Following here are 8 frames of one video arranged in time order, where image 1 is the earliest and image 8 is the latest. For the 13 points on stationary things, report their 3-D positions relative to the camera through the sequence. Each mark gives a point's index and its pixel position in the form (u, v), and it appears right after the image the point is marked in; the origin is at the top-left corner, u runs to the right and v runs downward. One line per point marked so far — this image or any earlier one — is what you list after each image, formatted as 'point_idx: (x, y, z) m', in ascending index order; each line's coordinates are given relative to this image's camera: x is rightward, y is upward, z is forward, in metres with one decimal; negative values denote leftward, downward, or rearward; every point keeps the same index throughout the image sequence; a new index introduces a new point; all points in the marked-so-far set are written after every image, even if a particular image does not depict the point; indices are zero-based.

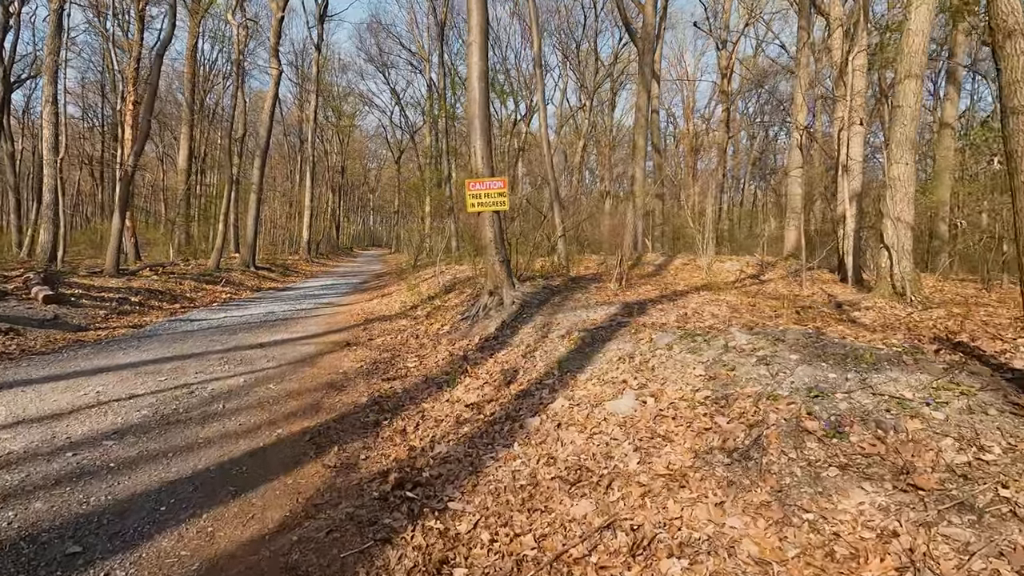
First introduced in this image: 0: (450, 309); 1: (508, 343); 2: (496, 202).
0: (-0.9, -0.3, +8.3) m
1: (0.0, -0.6, +5.7) m
2: (-0.2, +1.2, +7.4) m
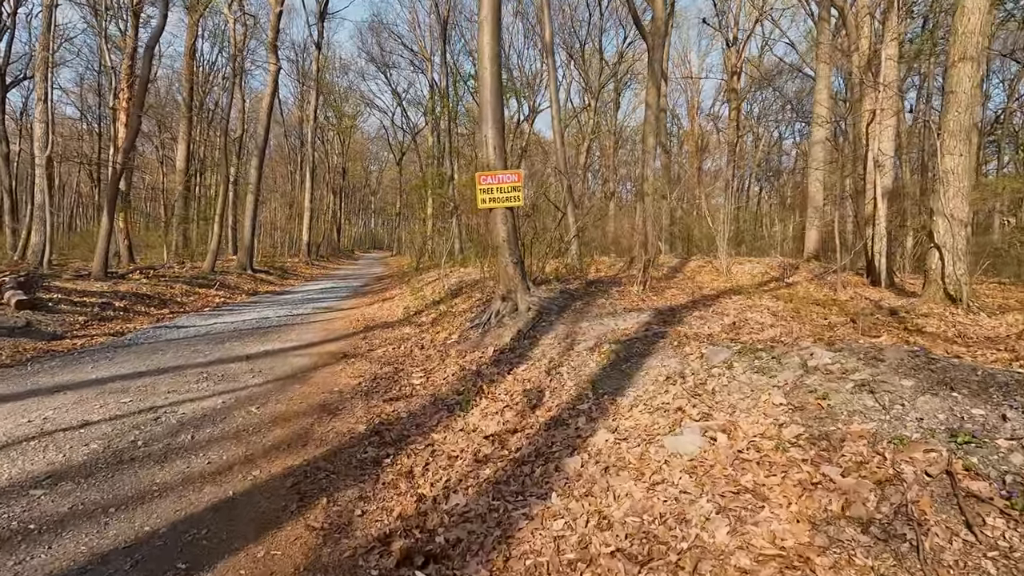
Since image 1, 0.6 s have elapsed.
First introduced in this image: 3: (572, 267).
0: (-0.8, -0.4, +7.6) m
1: (+0.2, -0.6, +5.0) m
2: (0.0, +1.1, +6.7) m
3: (+1.2, +0.4, +10.3) m
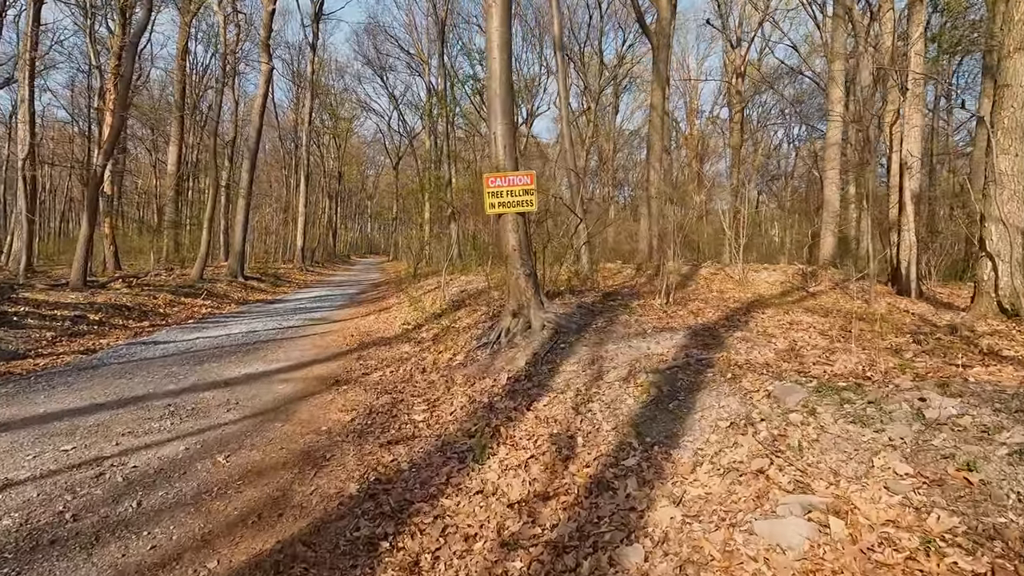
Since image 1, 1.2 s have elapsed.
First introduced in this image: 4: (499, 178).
0: (-0.6, -0.6, +6.9) m
1: (+0.3, -0.8, +4.3) m
2: (+0.1, +0.9, +6.0) m
3: (+1.3, +0.2, +9.6) m
4: (-0.1, +1.2, +6.0) m
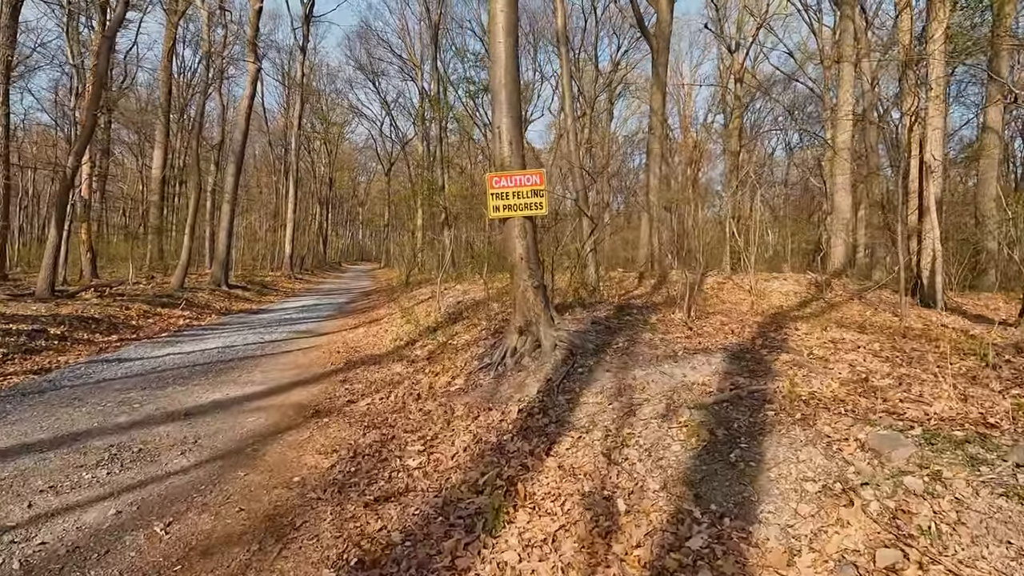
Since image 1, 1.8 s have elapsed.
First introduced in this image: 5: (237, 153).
0: (-0.6, -0.7, +6.1) m
1: (+0.4, -0.9, +3.6) m
2: (+0.2, +0.8, +5.3) m
3: (+1.3, 0.0, +9.0) m
4: (-0.1, +1.1, +5.3) m
5: (-10.1, +4.9, +19.8) m
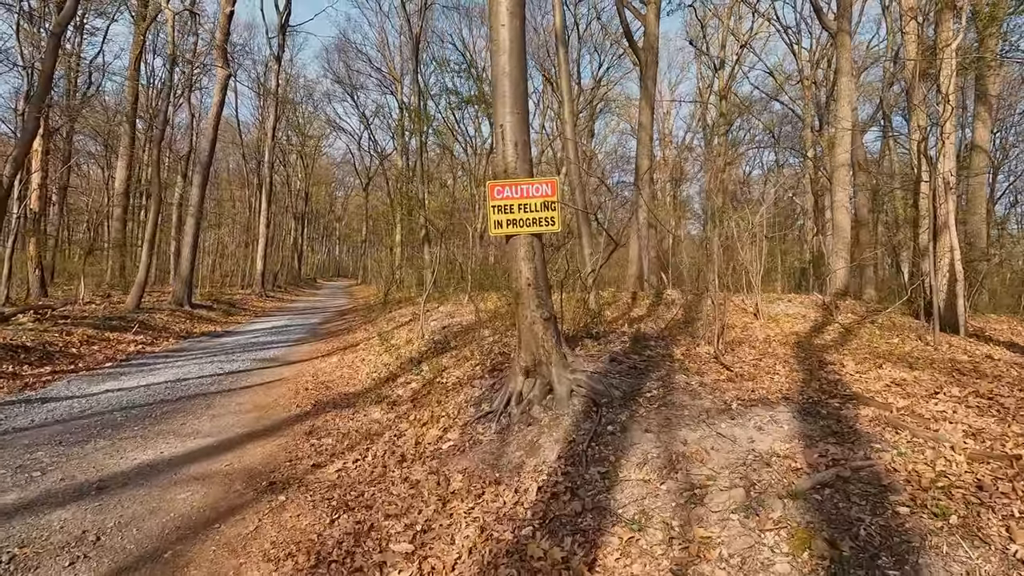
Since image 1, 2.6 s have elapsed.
0: (-0.6, -1.0, +5.1) m
1: (+0.5, -1.1, +2.6) m
2: (+0.2, +0.6, +4.4) m
3: (+1.2, -0.3, +8.1) m
4: (0.0, +0.8, +4.4) m
5: (-10.6, +4.3, +18.6) m
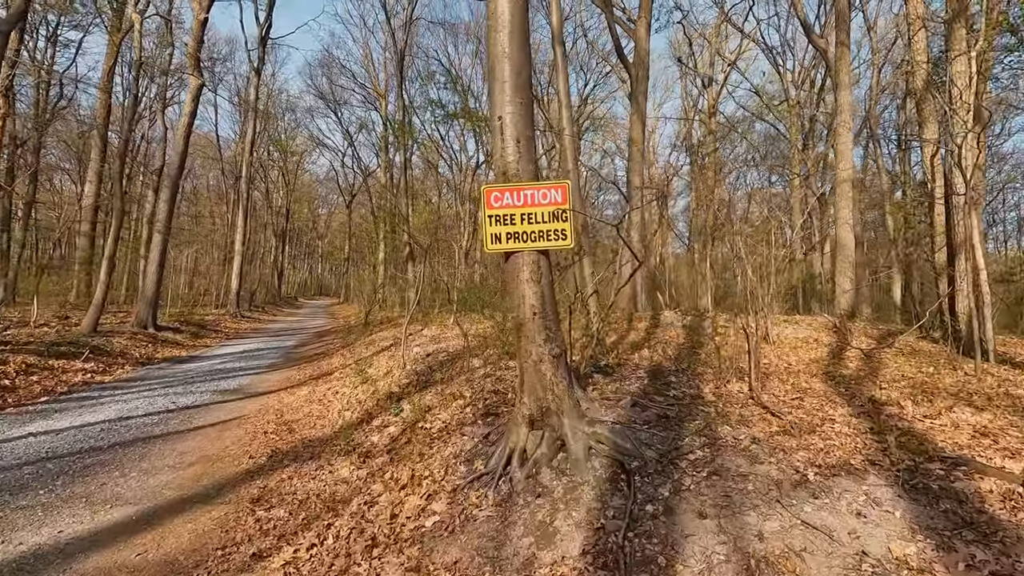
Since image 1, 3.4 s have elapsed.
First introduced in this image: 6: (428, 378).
0: (-0.6, -1.2, +4.2) m
1: (+0.6, -1.3, +1.7) m
2: (+0.2, +0.4, +3.5) m
3: (+1.1, -0.7, +7.2) m
4: (0.0, +0.6, +3.5) m
5: (-11.0, +3.6, +17.5) m
6: (-1.0, -1.1, +6.6) m
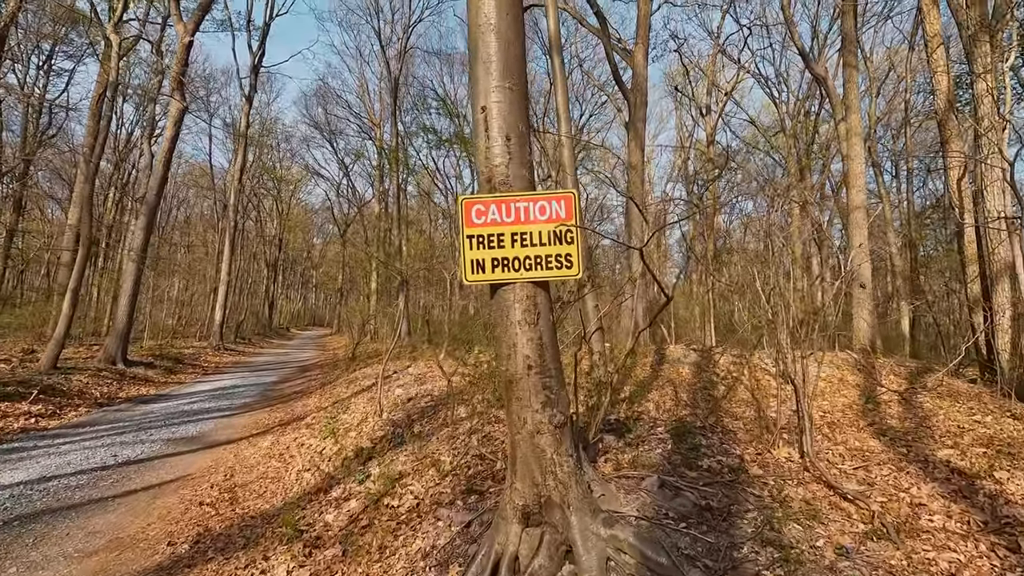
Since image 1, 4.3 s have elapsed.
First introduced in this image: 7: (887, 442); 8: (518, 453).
0: (-0.6, -1.5, +3.2) m
1: (+0.5, -1.4, +0.8) m
2: (+0.2, +0.1, +2.6) m
3: (+1.0, -1.1, +6.3) m
4: (-0.1, +0.4, +2.7) m
5: (-11.2, +2.6, +16.7) m
6: (-1.1, -1.5, +5.6) m
7: (+3.3, -1.3, +4.7) m
8: (0.0, -0.8, +2.6) m
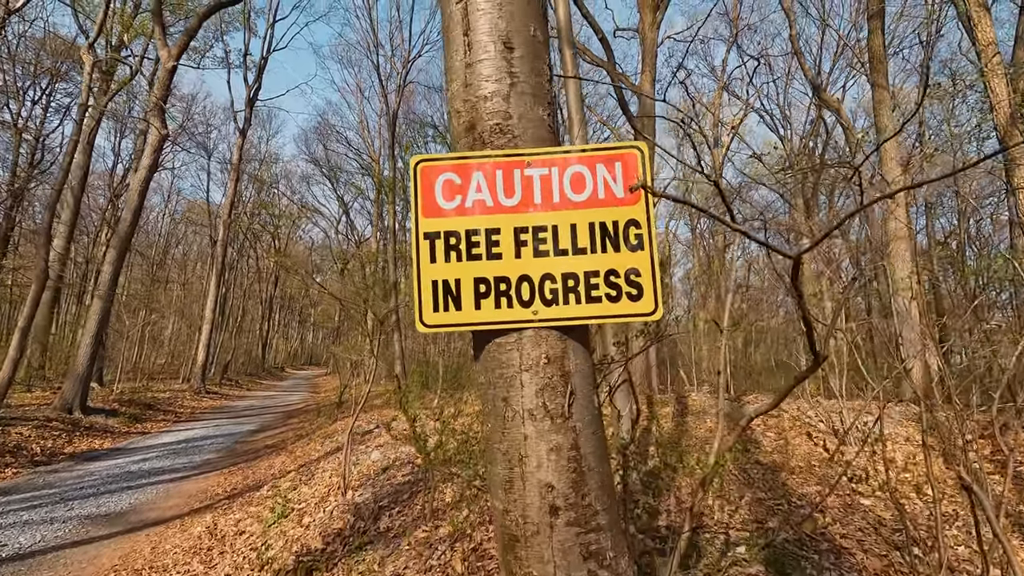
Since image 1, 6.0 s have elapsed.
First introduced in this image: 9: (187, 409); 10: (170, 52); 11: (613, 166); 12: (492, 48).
0: (-0.6, -1.6, +1.8) m
1: (+0.5, -1.4, -0.7) m
2: (+0.2, 0.0, +1.2) m
3: (+1.0, -1.5, +4.8) m
4: (-0.1, +0.3, +1.3) m
5: (-11.1, +1.5, +15.5) m
6: (-1.1, -1.8, +4.1) m
7: (+3.3, -1.6, +3.2) m
8: (0.0, -0.9, +1.2) m
9: (-11.5, -4.2, +19.0) m
10: (-10.3, +7.1, +16.2) m
11: (+0.2, +0.3, +1.3) m
12: (-0.1, +0.6, +1.5) m
